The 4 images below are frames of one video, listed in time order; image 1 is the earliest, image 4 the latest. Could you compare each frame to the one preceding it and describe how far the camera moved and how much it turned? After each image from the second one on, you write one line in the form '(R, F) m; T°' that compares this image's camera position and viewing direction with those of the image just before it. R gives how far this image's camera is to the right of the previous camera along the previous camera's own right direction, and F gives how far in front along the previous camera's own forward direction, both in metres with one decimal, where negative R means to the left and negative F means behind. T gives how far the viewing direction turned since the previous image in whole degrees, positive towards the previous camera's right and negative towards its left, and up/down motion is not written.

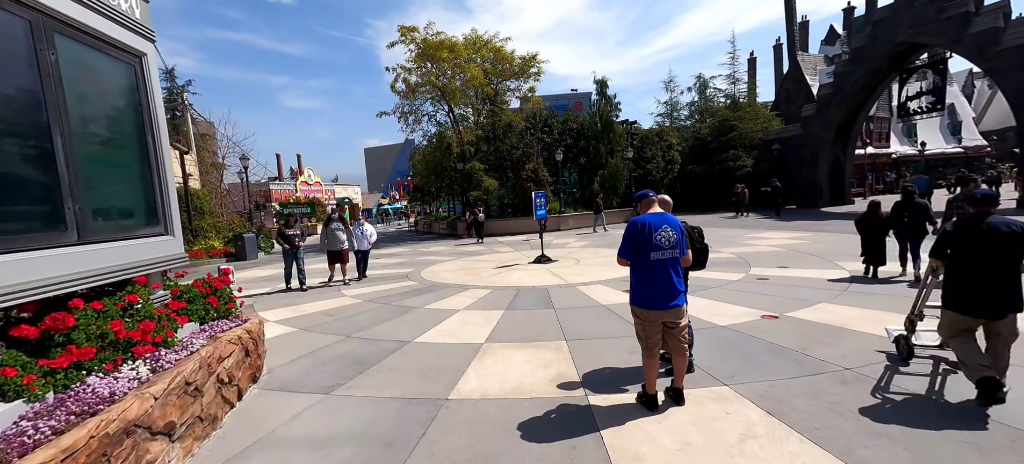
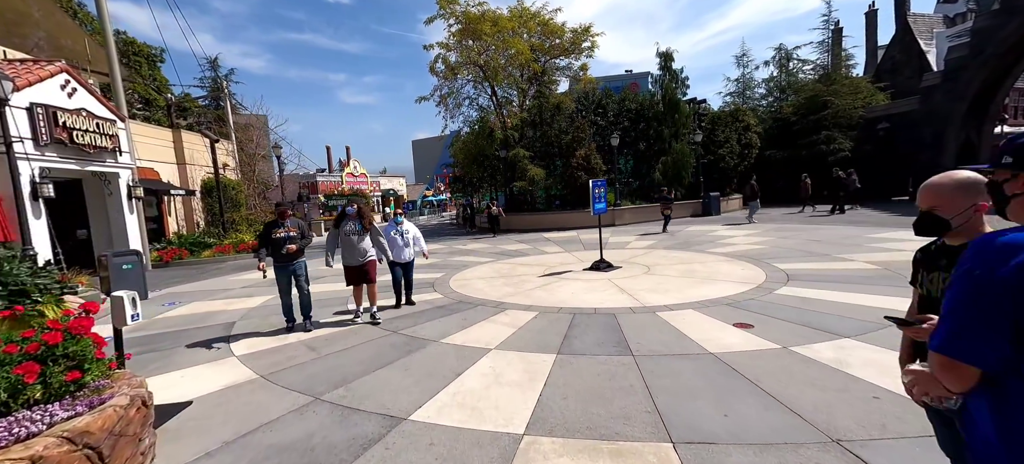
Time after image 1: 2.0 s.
(-0.1, +2.2) m; -6°
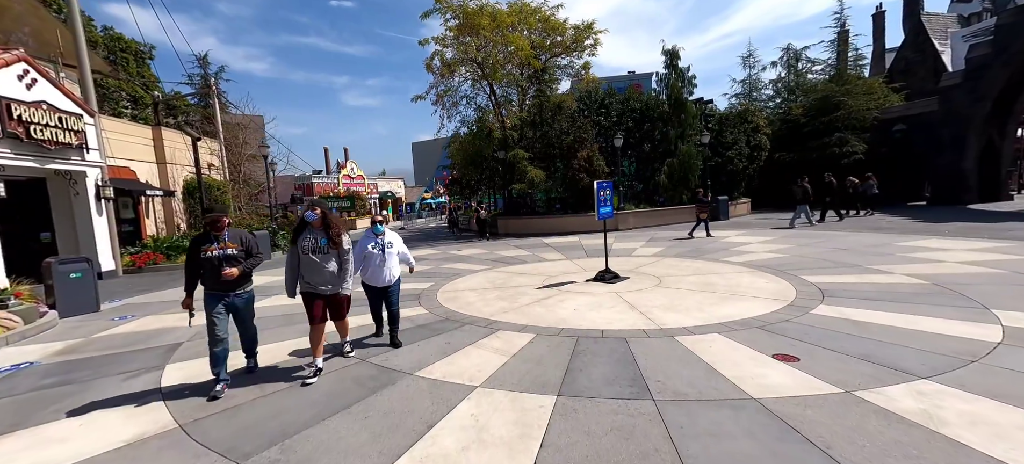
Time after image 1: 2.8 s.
(+0.1, +0.9) m; 0°
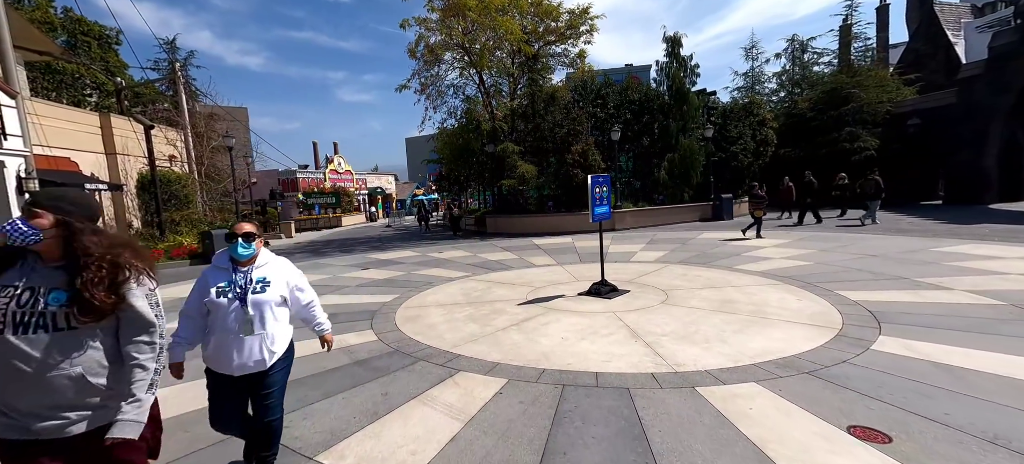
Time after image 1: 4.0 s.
(+0.3, +1.4) m; +1°
